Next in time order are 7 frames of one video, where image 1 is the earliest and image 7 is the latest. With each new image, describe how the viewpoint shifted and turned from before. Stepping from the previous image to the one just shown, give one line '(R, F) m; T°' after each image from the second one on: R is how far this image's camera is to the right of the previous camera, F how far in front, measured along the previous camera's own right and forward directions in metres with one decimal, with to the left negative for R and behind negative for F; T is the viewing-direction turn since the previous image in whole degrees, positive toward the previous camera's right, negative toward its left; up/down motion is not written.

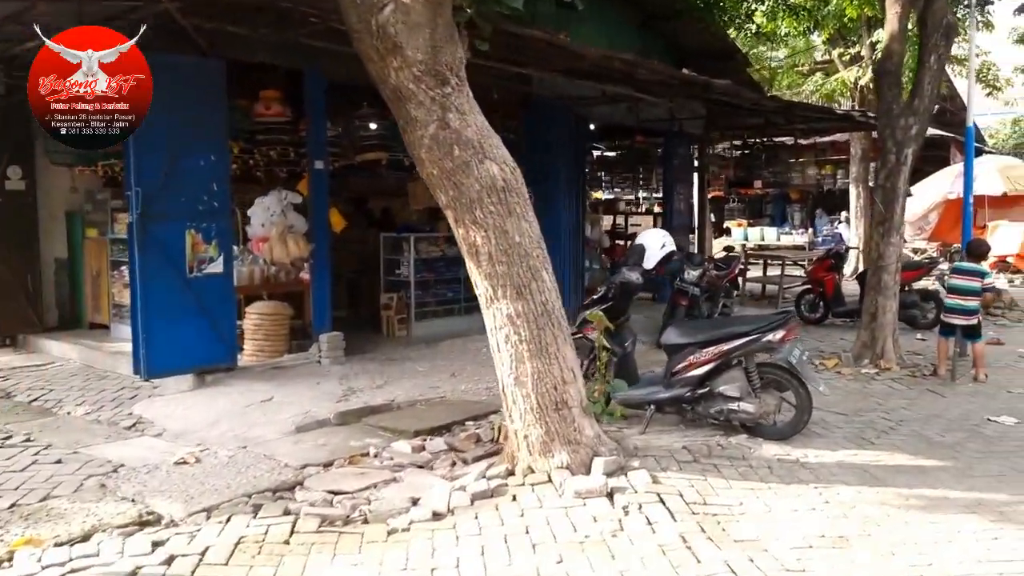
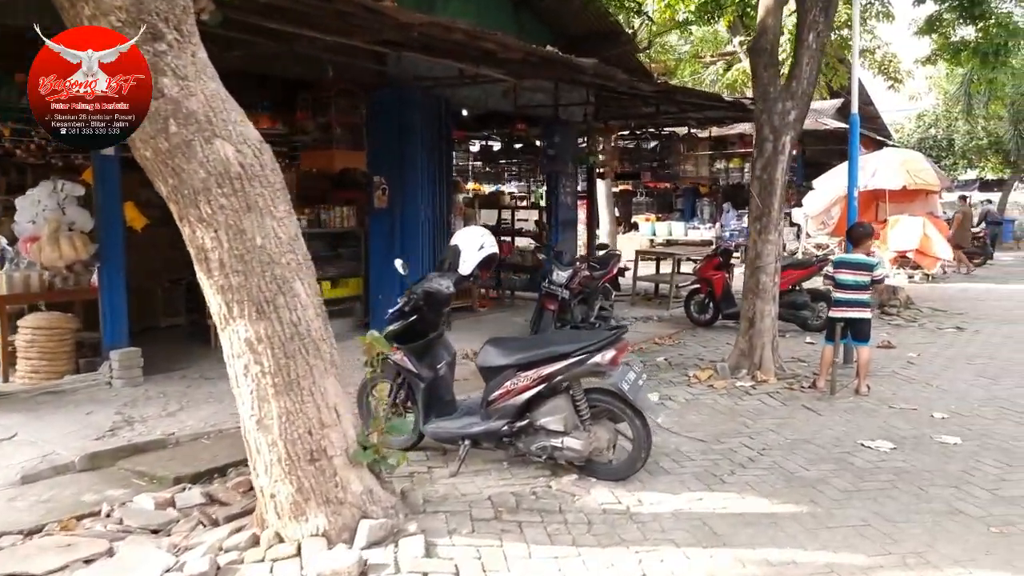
(+0.8, +0.9) m; +5°
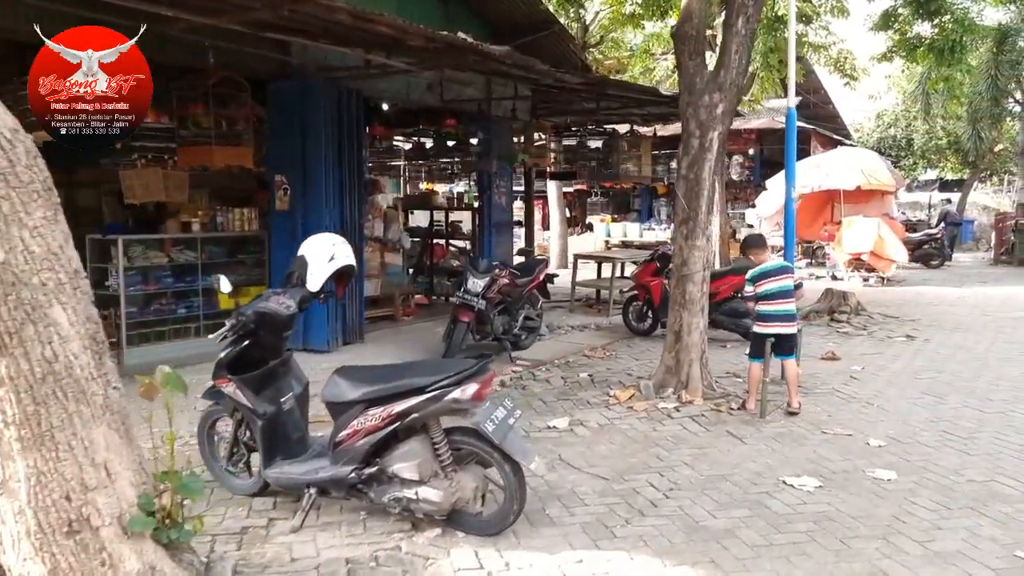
(+0.5, +0.7) m; +2°
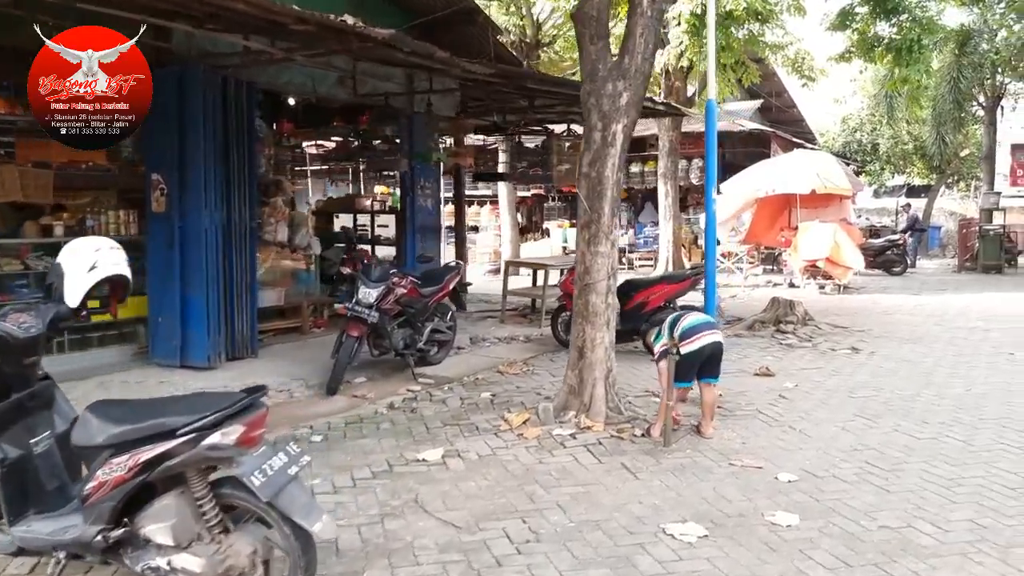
(+0.7, +0.7) m; +1°
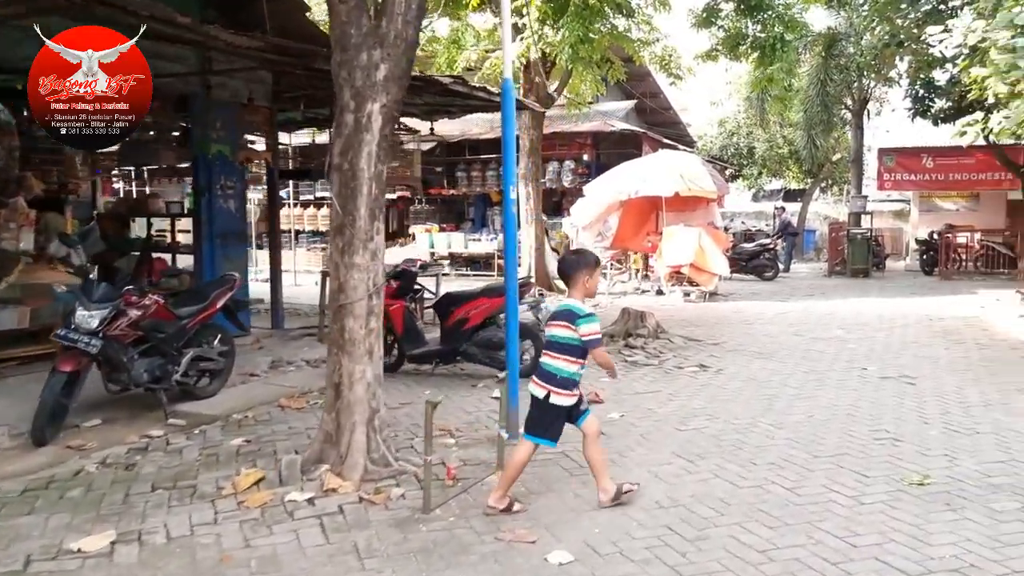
(+0.9, +1.1) m; +6°
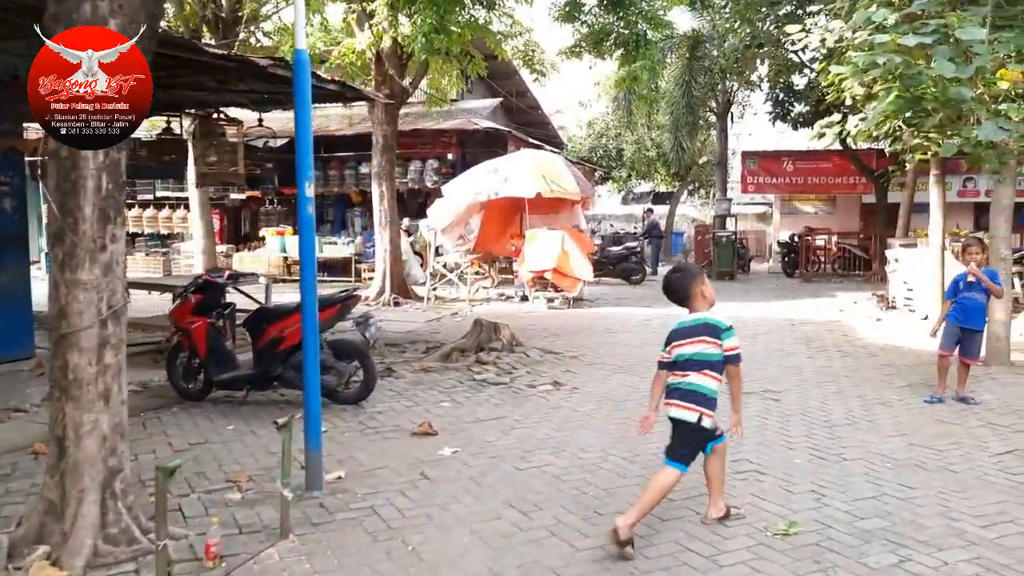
(+0.4, +0.8) m; +8°
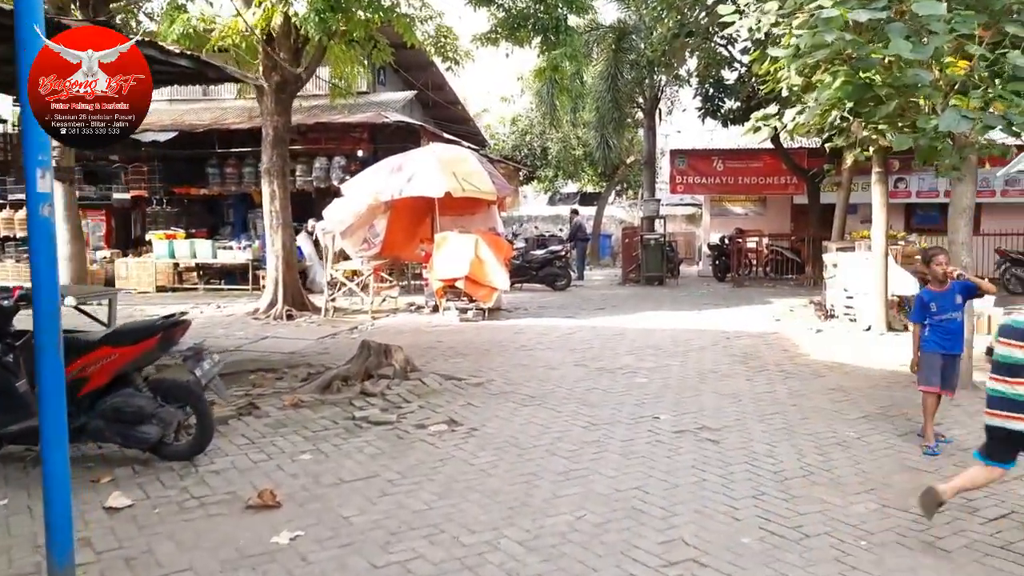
(+0.3, +1.2) m; +5°
